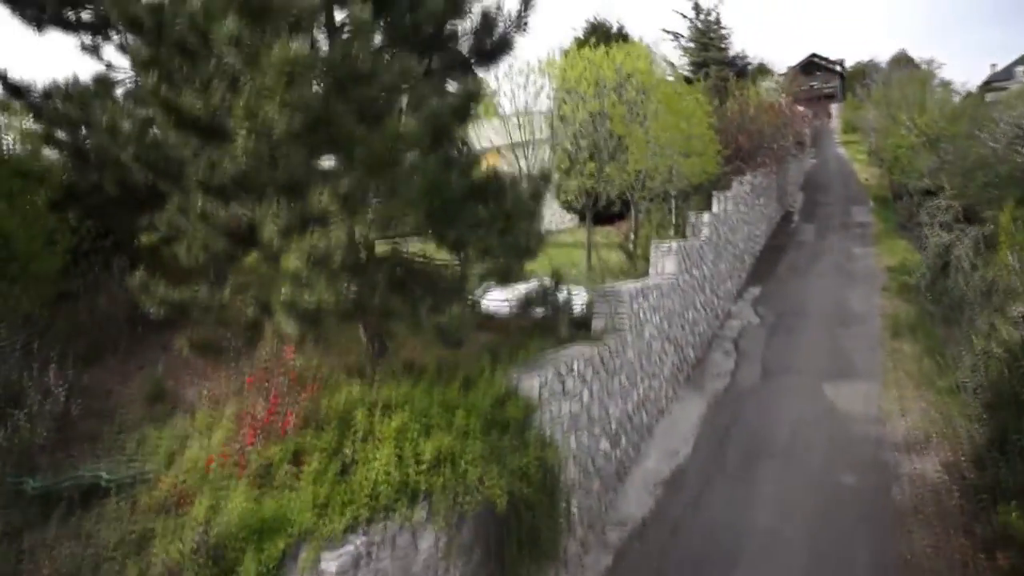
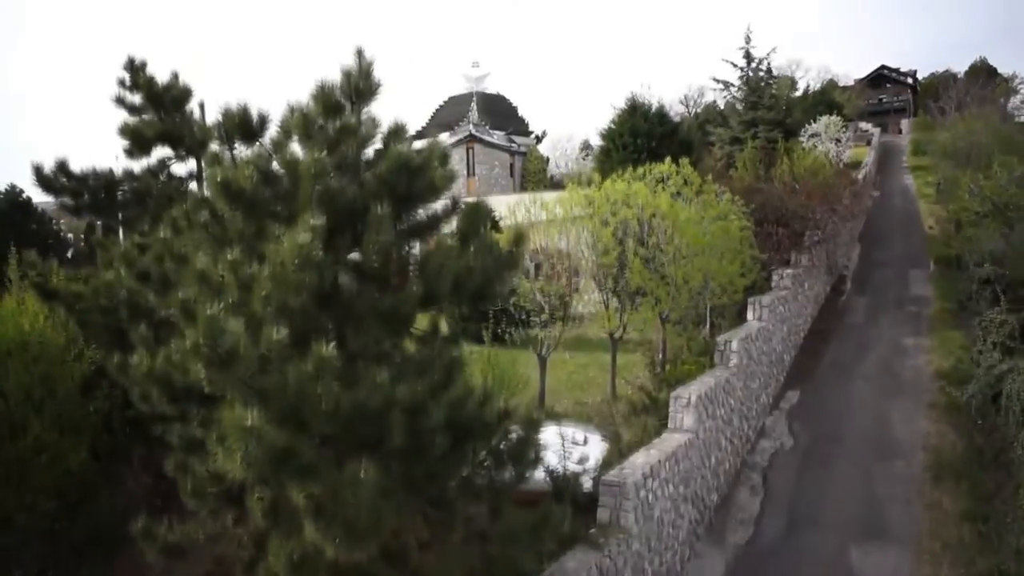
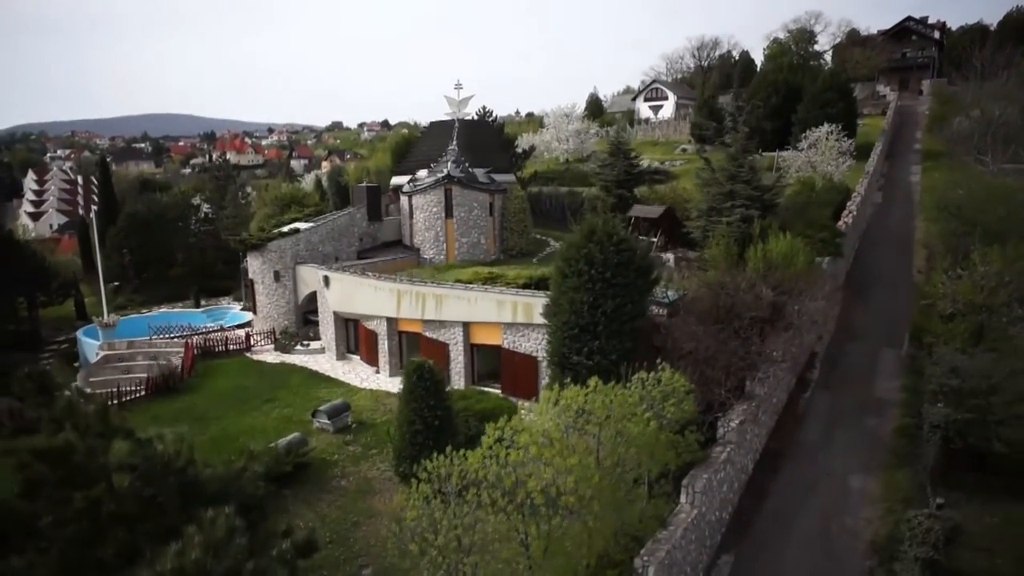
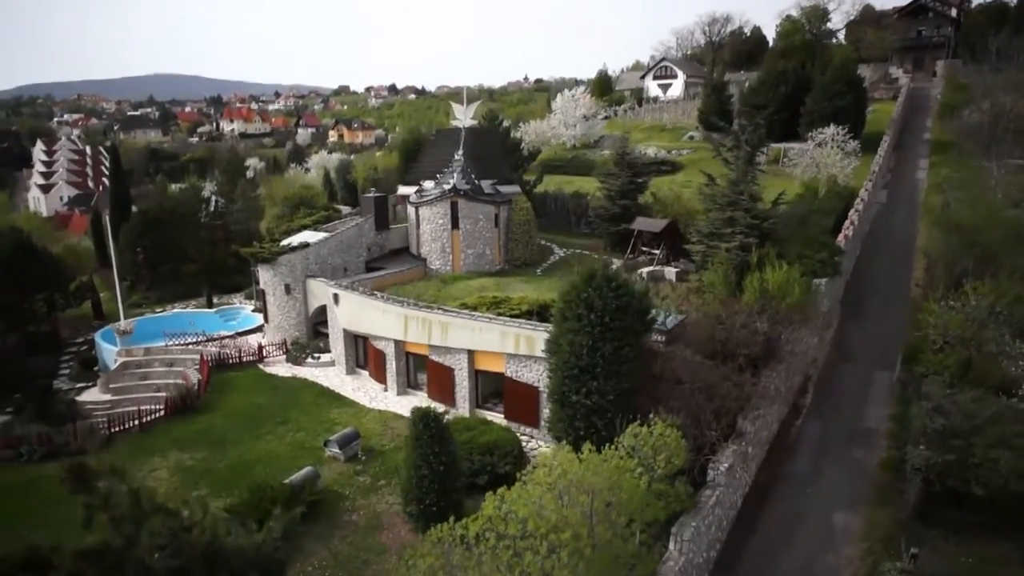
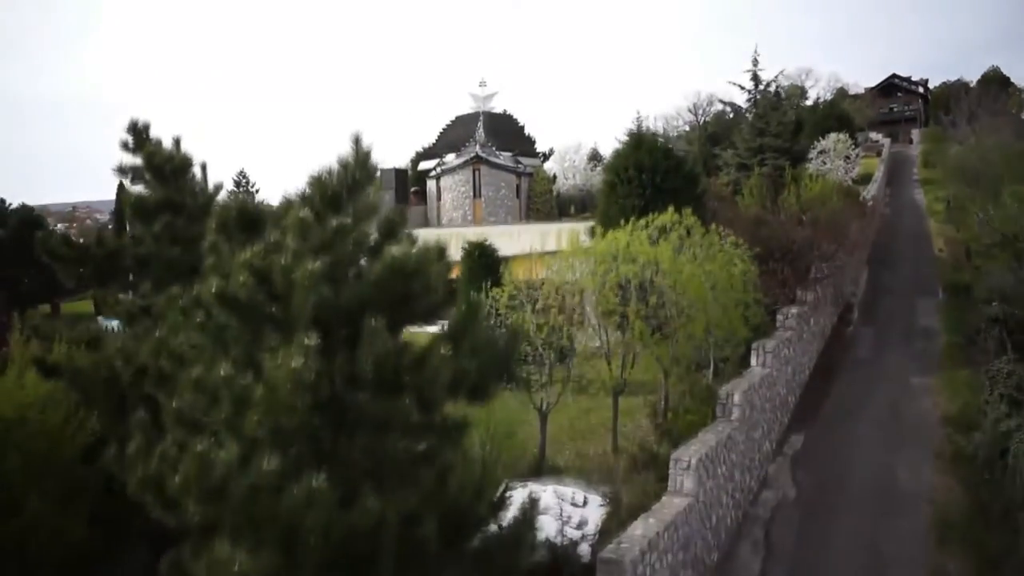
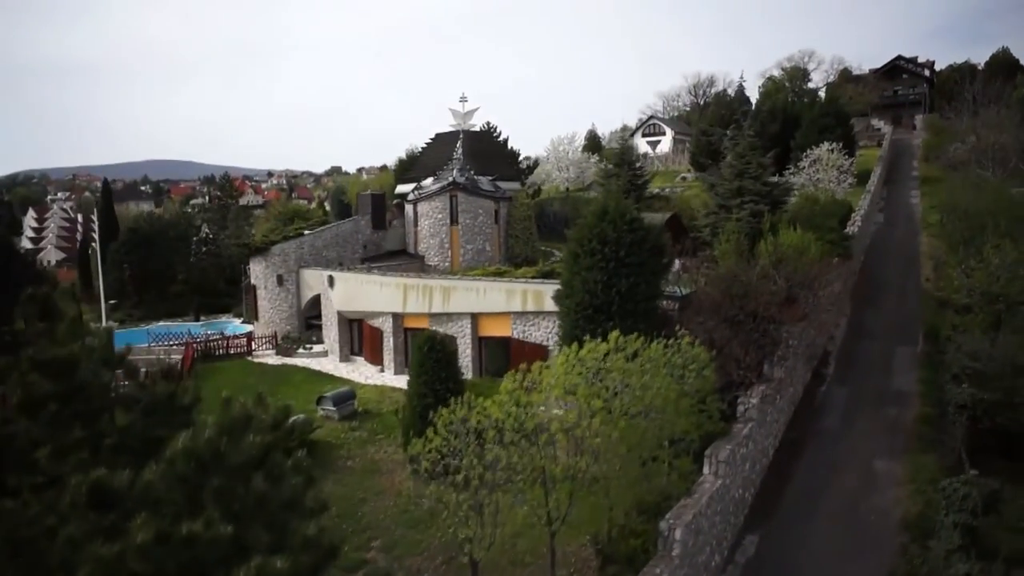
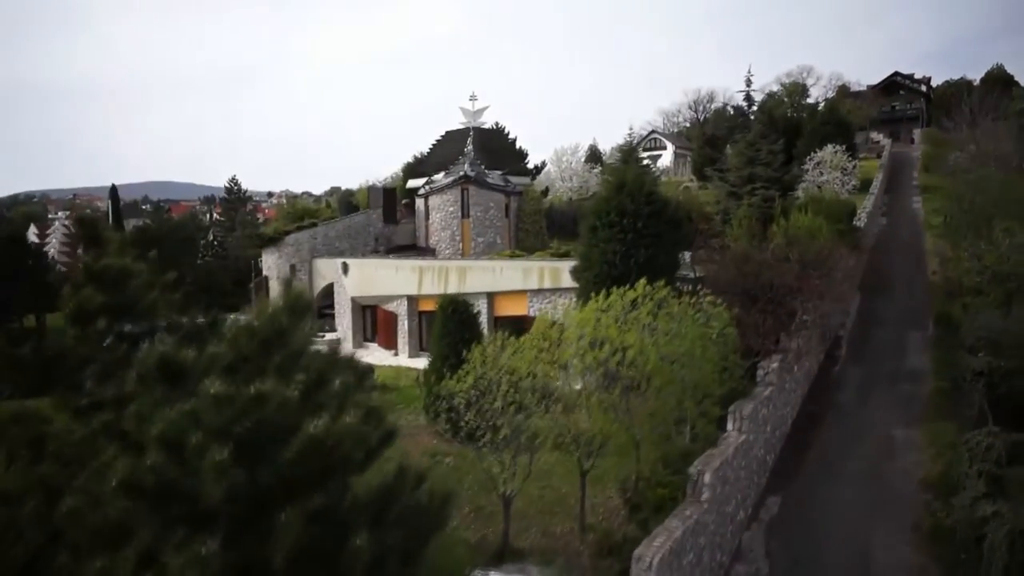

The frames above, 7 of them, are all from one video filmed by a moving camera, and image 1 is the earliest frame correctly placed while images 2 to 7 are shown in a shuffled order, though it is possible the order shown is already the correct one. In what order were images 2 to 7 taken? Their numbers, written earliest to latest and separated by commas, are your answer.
2, 5, 7, 6, 3, 4
